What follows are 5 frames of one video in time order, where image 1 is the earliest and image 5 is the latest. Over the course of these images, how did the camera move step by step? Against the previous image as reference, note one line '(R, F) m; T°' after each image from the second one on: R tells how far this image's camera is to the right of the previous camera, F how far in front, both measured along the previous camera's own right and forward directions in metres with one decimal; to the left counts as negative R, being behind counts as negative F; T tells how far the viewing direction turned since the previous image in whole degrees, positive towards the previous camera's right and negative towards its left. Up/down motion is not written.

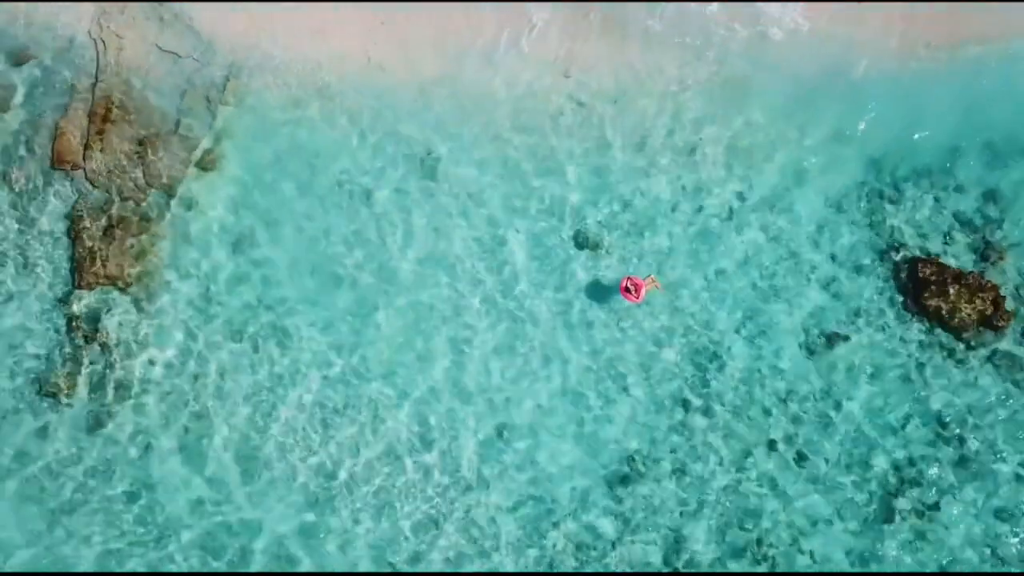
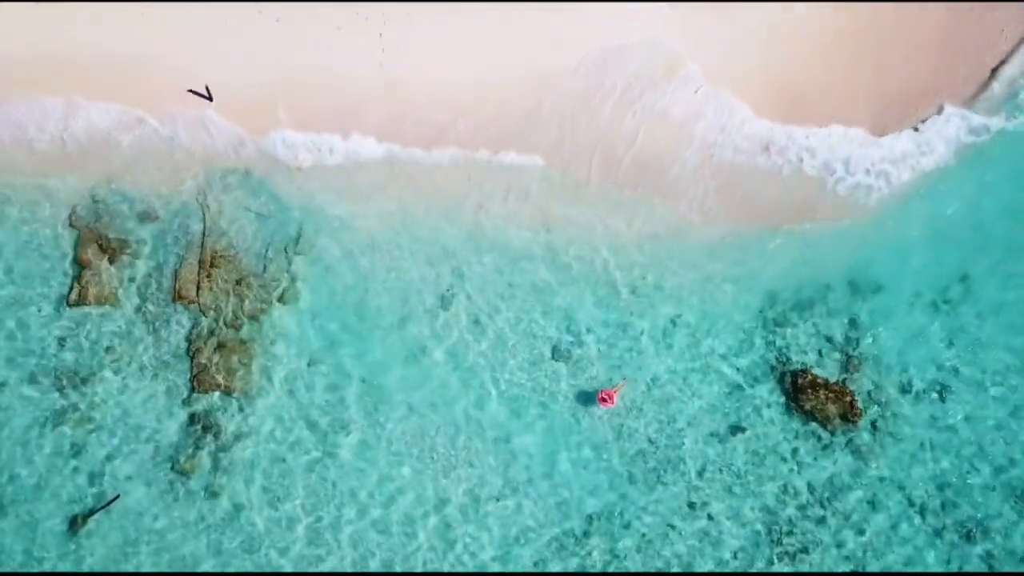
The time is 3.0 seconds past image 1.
(-1.6, -4.1) m; +6°
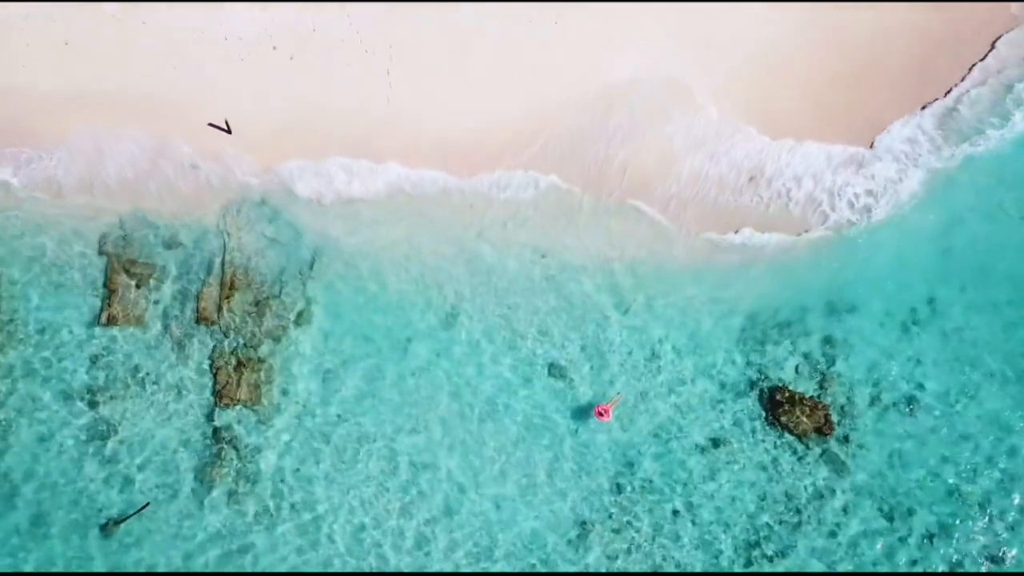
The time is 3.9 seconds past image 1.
(0.0, -1.1) m; 0°
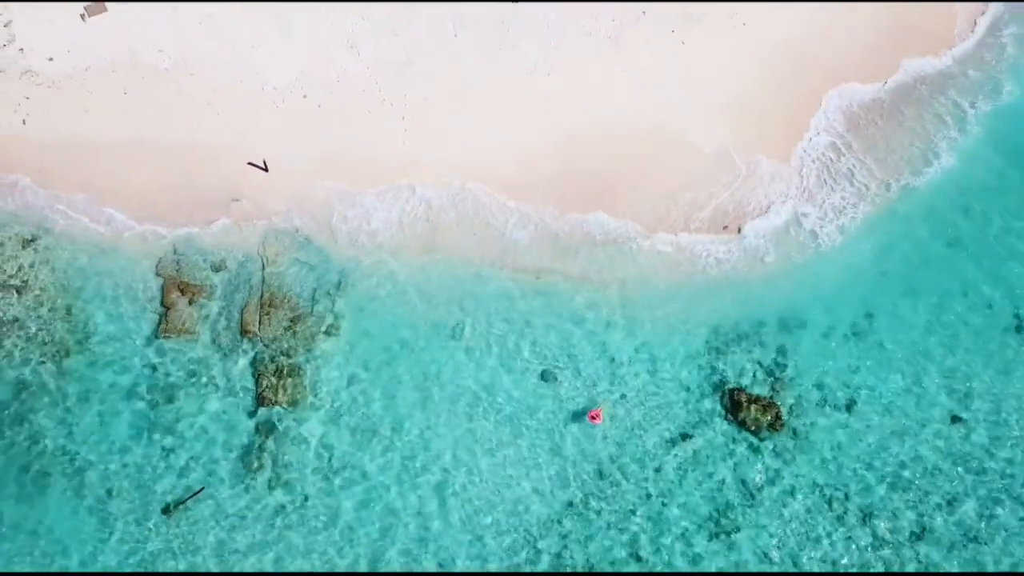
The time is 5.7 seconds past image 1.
(+0.1, -2.6) m; 0°
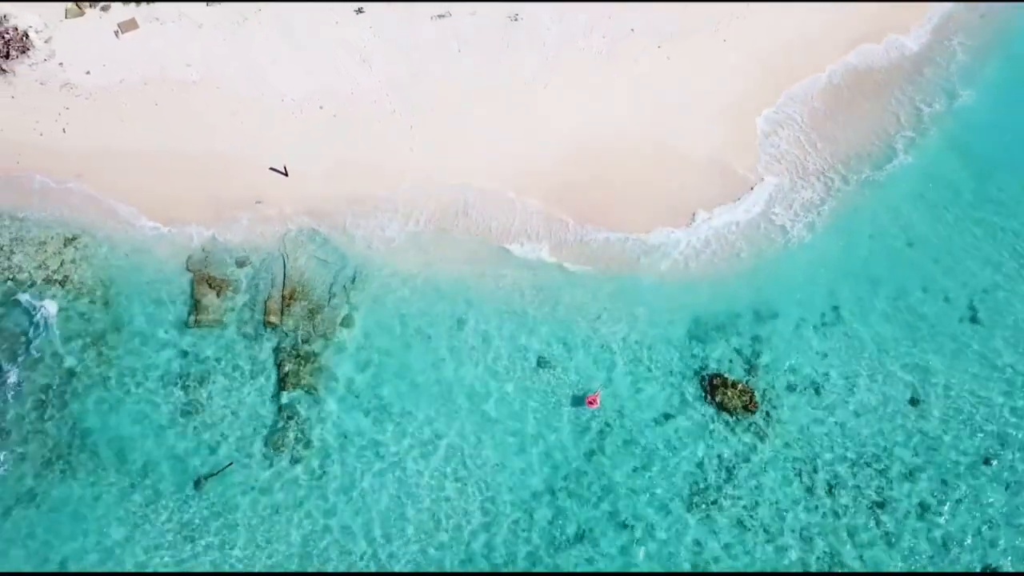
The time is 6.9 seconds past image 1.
(+0.1, -1.8) m; 0°
